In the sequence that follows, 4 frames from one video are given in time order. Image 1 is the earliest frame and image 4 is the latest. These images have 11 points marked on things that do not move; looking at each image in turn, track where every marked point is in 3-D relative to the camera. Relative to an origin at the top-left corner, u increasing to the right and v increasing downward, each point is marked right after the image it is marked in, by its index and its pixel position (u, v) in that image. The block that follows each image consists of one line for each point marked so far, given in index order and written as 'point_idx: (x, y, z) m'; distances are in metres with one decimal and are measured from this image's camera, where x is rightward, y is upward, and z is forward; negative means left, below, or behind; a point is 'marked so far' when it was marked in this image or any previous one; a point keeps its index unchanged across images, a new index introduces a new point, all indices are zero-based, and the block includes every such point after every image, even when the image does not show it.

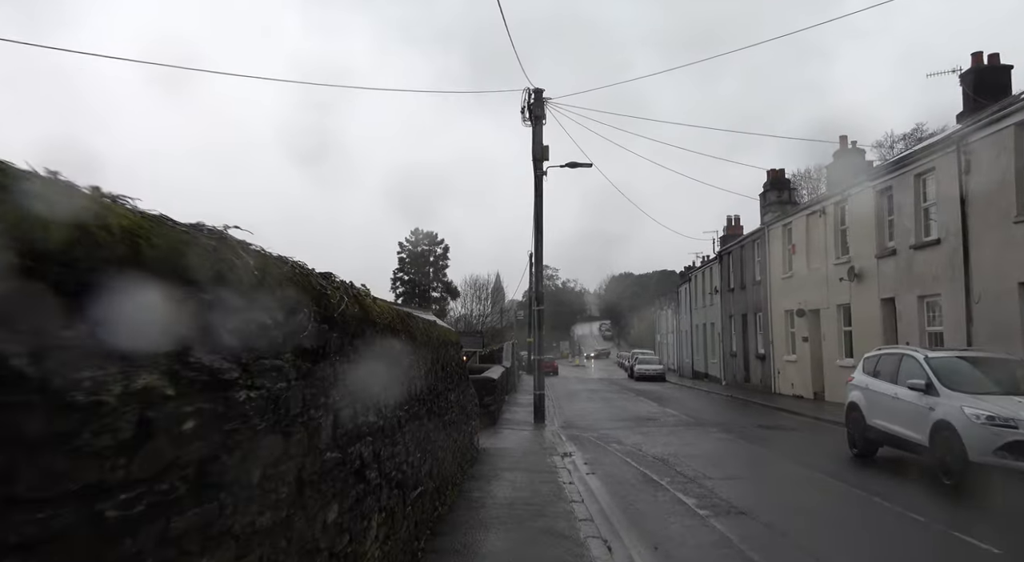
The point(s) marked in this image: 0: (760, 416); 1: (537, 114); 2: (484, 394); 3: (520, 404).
0: (+6.8, -3.8, +17.7) m
1: (+0.6, +4.3, +16.4) m
2: (-0.7, -2.7, +15.4) m
3: (+0.2, -3.8, +19.6) m
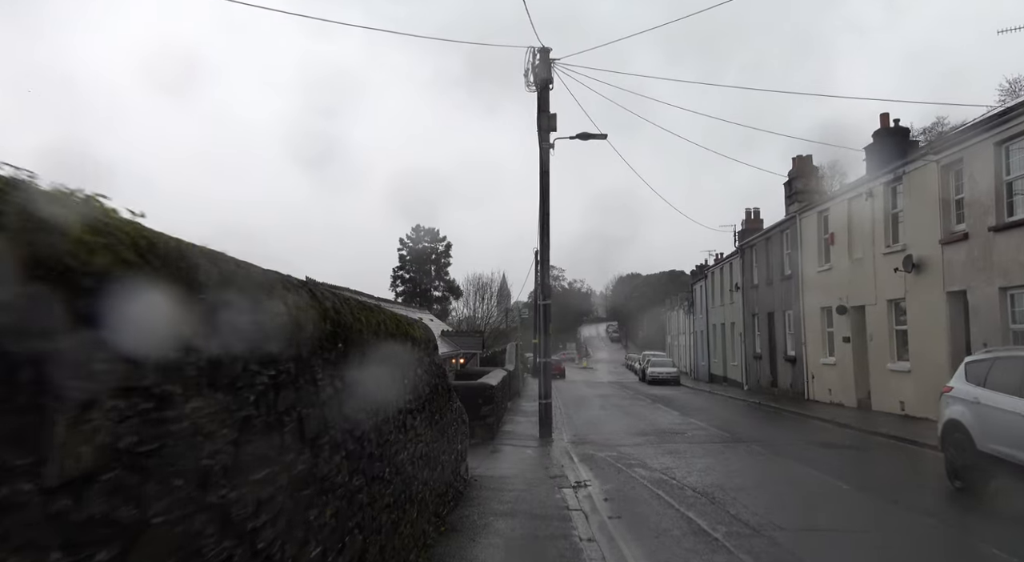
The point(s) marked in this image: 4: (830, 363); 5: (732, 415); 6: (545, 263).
0: (+6.9, -3.6, +15.4) m
1: (+0.7, +4.5, +14.1) m
2: (-0.7, -2.5, +13.2) m
3: (+0.3, -3.6, +17.3) m
4: (+9.5, -2.4, +18.9) m
5: (+6.3, -3.9, +18.2) m
6: (+0.9, +0.4, +14.6) m
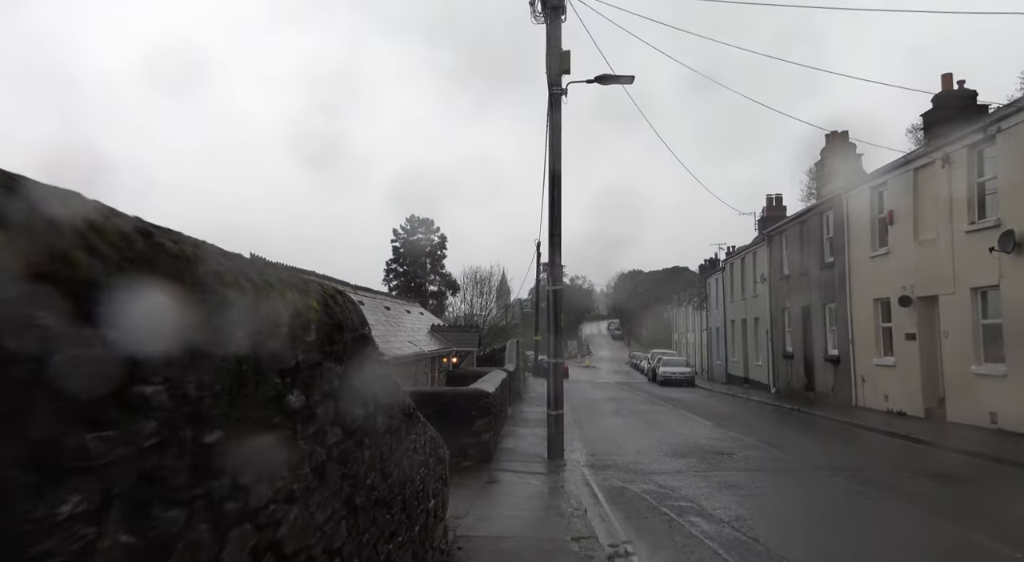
0: (+6.9, -3.3, +12.6) m
1: (+0.7, +4.9, +11.3) m
2: (-0.6, -2.2, +10.4) m
3: (+0.3, -3.3, +14.5) m
4: (+9.5, -2.1, +16.1) m
5: (+6.3, -3.5, +15.4) m
6: (+0.9, +0.8, +11.8) m
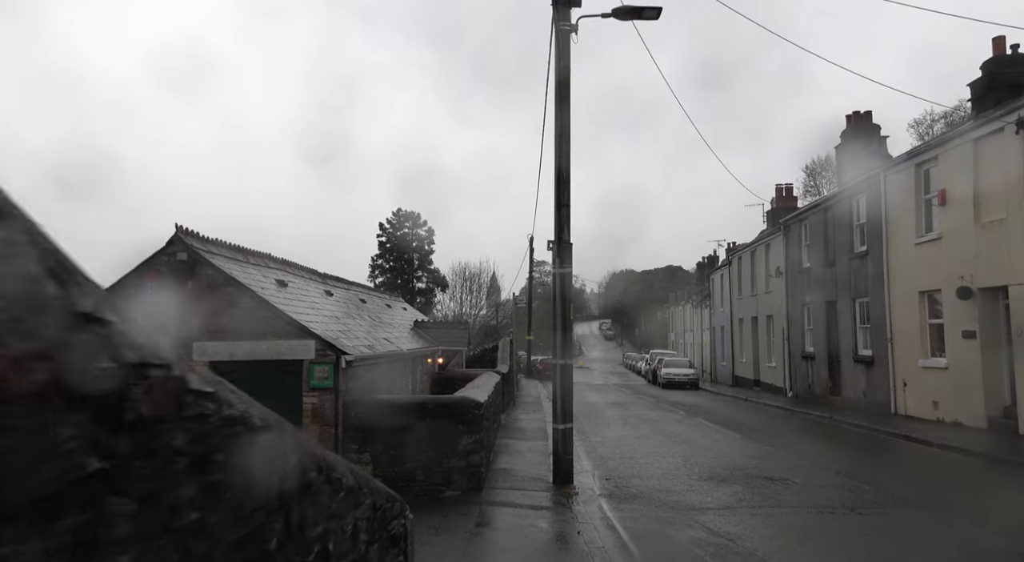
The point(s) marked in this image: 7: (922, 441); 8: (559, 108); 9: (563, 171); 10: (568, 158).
0: (+6.8, -3.1, +10.5) m
1: (+0.7, +5.1, +9.1) m
2: (-0.7, -1.9, +8.1) m
3: (+0.2, -3.0, +12.3) m
4: (+9.4, -1.9, +14.0) m
5: (+6.2, -3.3, +13.3) m
6: (+0.8, +1.0, +9.6) m
7: (+8.2, -3.2, +12.6) m
8: (+0.7, +2.7, +9.9) m
9: (+0.8, +1.7, +9.8) m
10: (+0.9, +1.9, +9.8) m
